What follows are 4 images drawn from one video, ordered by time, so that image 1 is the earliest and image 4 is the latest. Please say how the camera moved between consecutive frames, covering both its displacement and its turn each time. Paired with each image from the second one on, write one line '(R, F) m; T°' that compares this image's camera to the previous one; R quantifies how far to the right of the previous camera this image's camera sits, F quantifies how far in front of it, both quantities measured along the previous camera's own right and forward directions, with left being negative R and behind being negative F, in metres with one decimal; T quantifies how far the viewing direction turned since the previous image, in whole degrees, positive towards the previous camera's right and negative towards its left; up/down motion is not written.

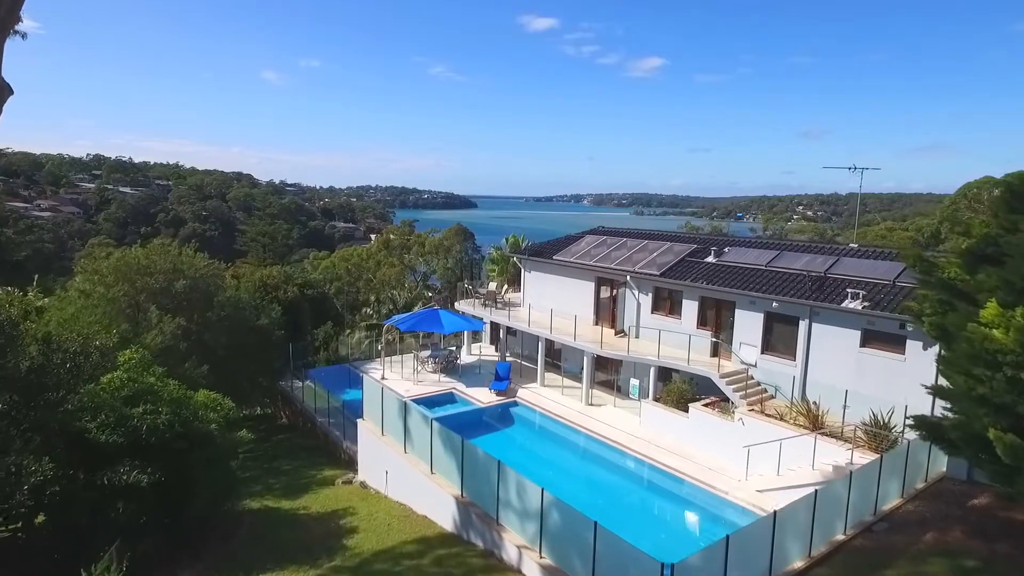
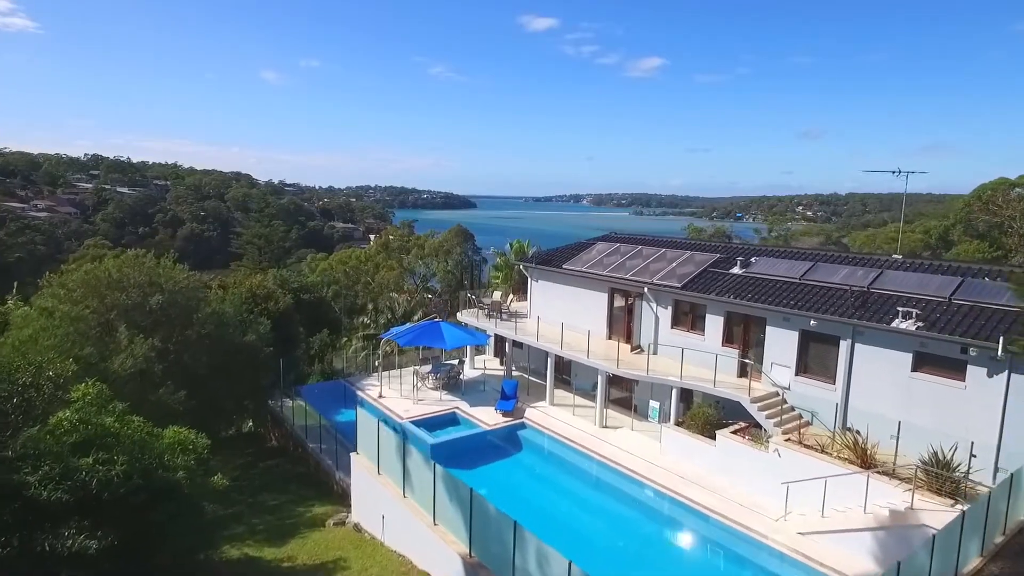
(-0.2, +1.1) m; 0°
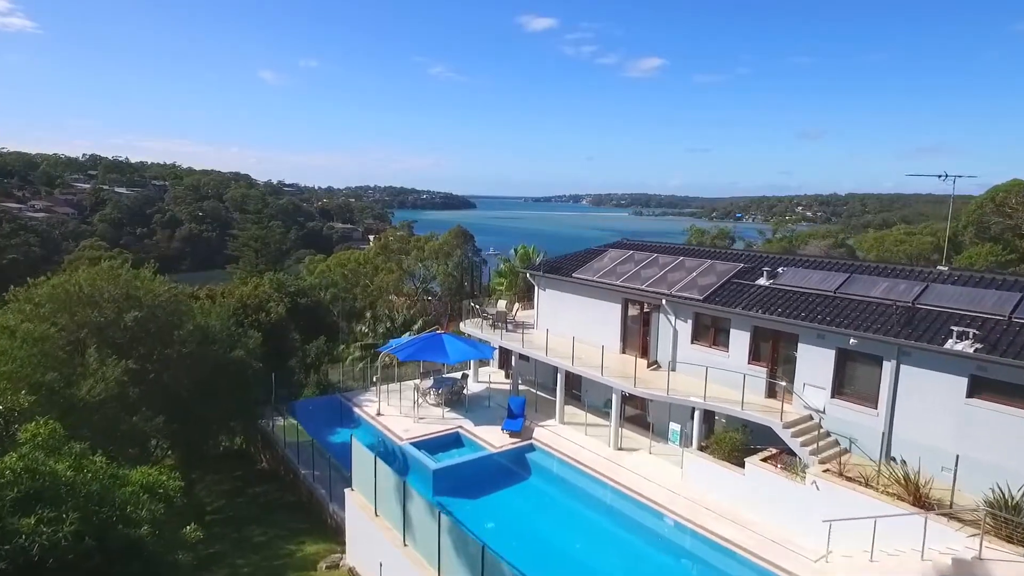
(-0.2, +1.0) m; 0°
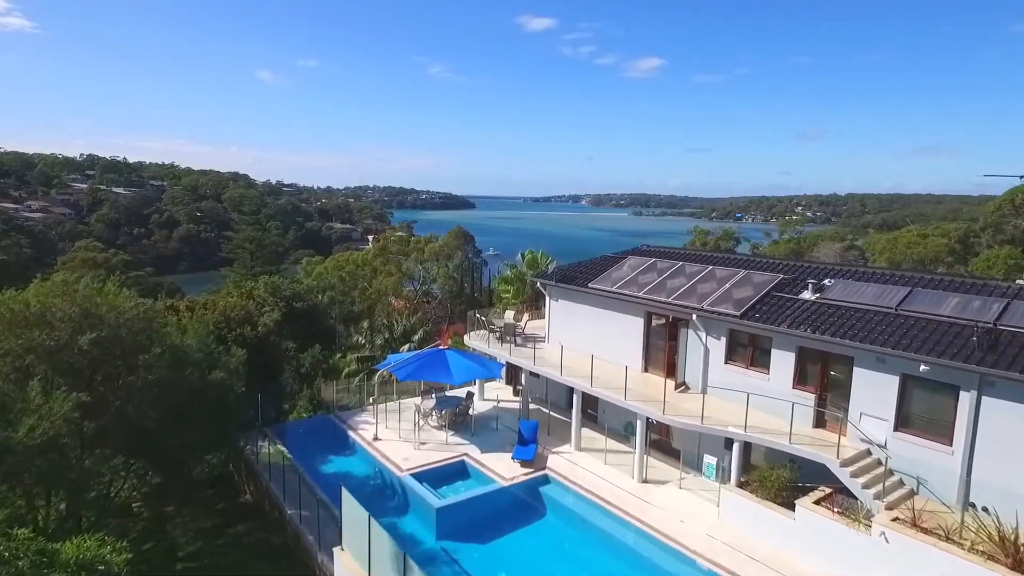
(-0.2, +1.3) m; 0°
